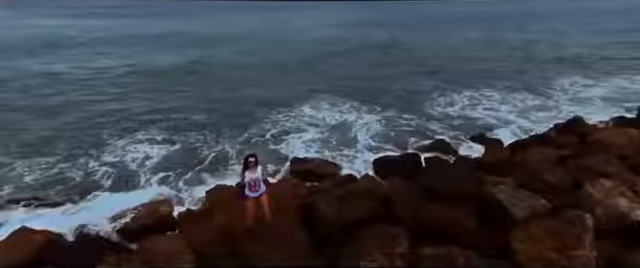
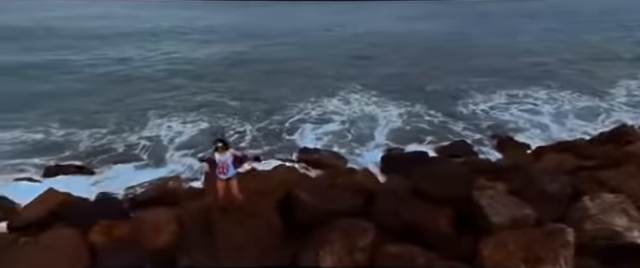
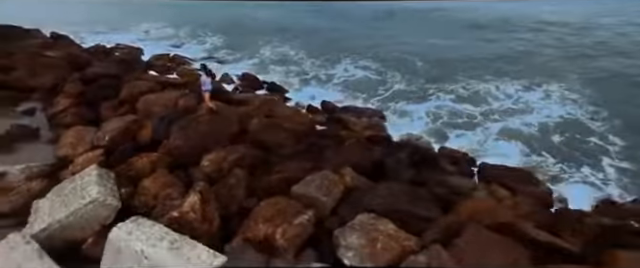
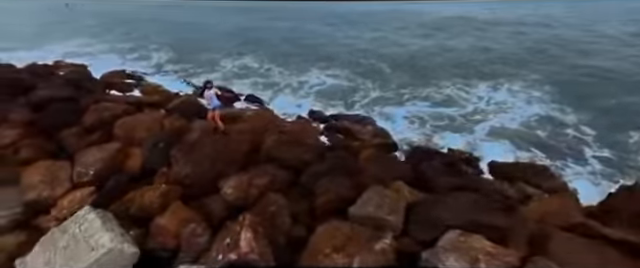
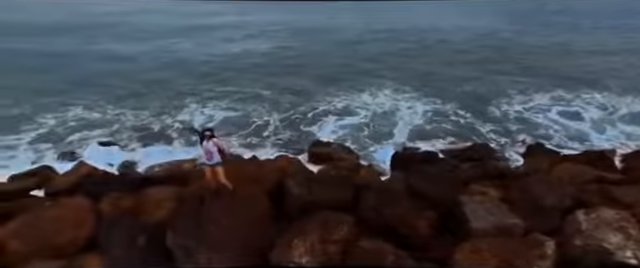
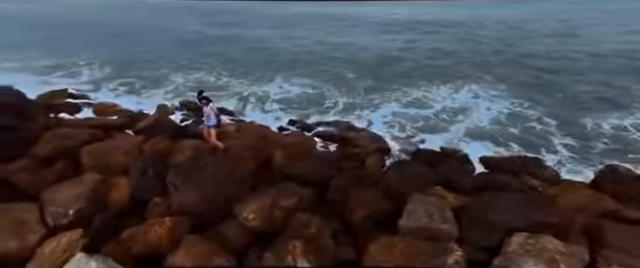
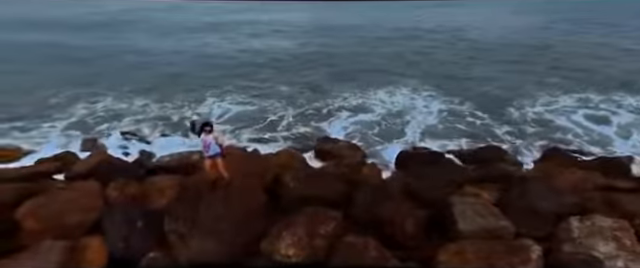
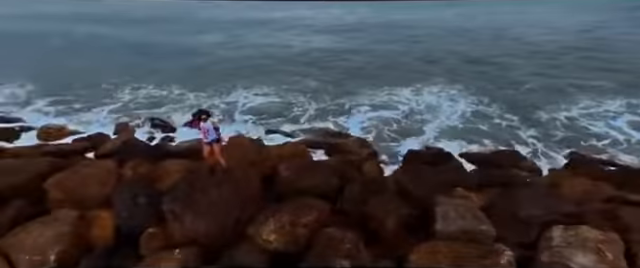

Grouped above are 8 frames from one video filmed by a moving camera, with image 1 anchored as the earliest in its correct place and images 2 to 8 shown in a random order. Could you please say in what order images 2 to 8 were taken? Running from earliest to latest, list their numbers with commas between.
2, 5, 7, 8, 6, 4, 3
